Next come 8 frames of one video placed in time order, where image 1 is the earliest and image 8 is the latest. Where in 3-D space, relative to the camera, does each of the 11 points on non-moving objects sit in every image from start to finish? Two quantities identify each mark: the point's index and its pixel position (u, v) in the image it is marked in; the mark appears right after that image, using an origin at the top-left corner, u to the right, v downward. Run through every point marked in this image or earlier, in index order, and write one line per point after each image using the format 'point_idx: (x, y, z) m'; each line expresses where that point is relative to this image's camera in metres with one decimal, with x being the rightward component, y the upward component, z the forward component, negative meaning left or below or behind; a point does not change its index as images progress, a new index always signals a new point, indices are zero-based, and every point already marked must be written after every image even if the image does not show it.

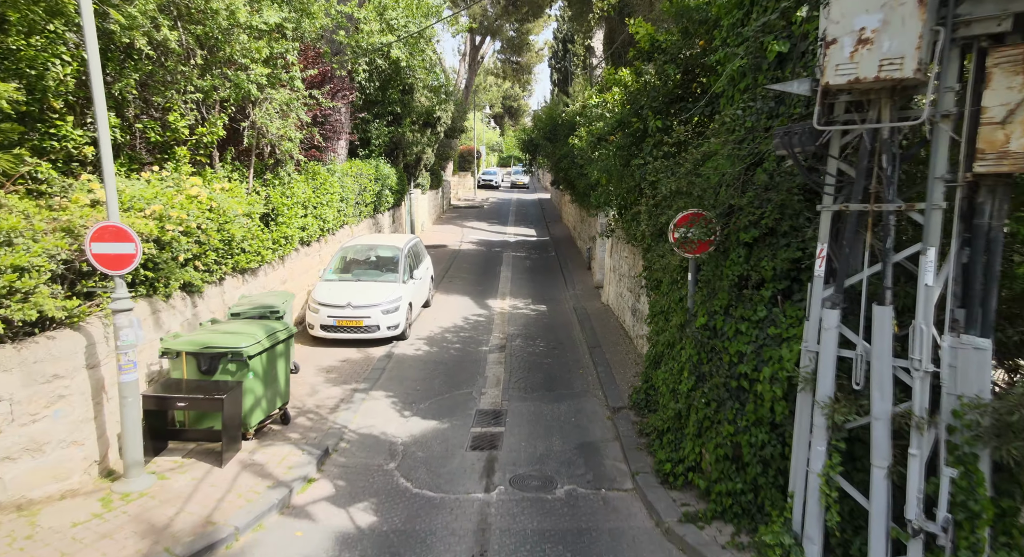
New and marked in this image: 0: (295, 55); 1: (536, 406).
0: (-3.4, +3.4, +10.3) m
1: (+0.3, -1.6, +8.6) m
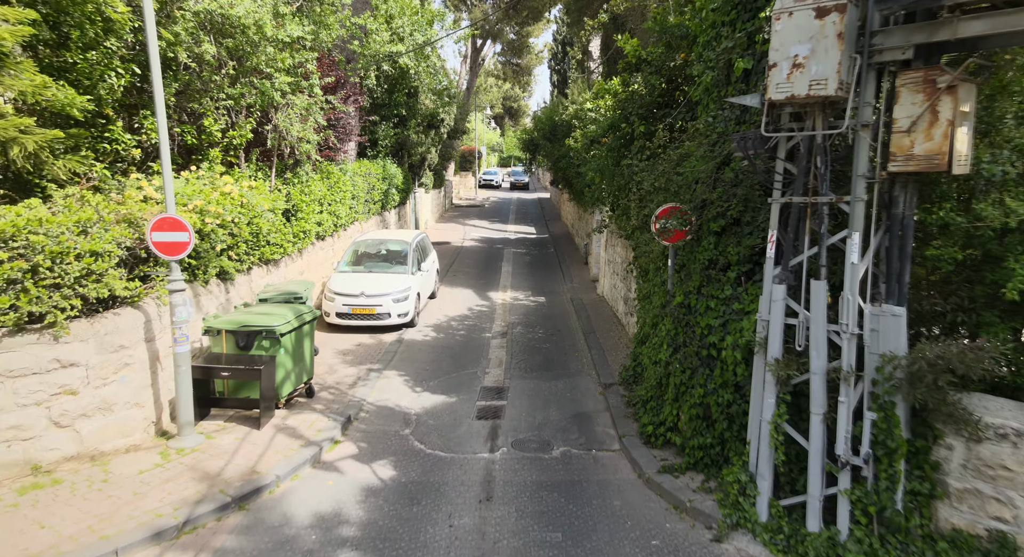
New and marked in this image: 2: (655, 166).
0: (-3.3, +3.6, +11.2) m
1: (+0.3, -1.5, +9.5) m
2: (+1.7, +1.3, +7.9) m
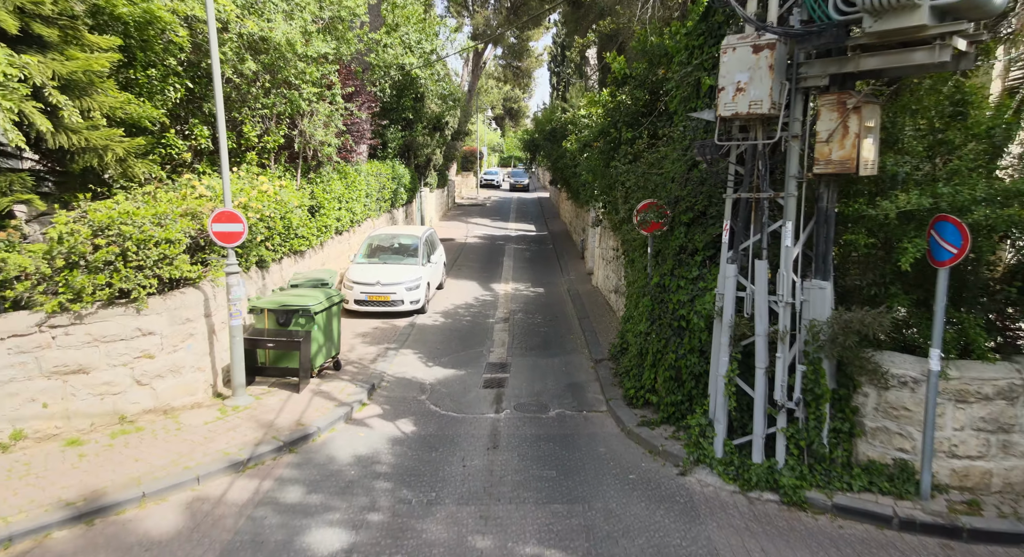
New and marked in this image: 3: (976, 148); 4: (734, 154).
0: (-3.3, +3.8, +12.4) m
1: (+0.4, -1.3, +10.8) m
2: (+1.7, +1.5, +9.2) m
3: (+4.0, +1.1, +5.8) m
4: (+2.2, +1.2, +6.5) m
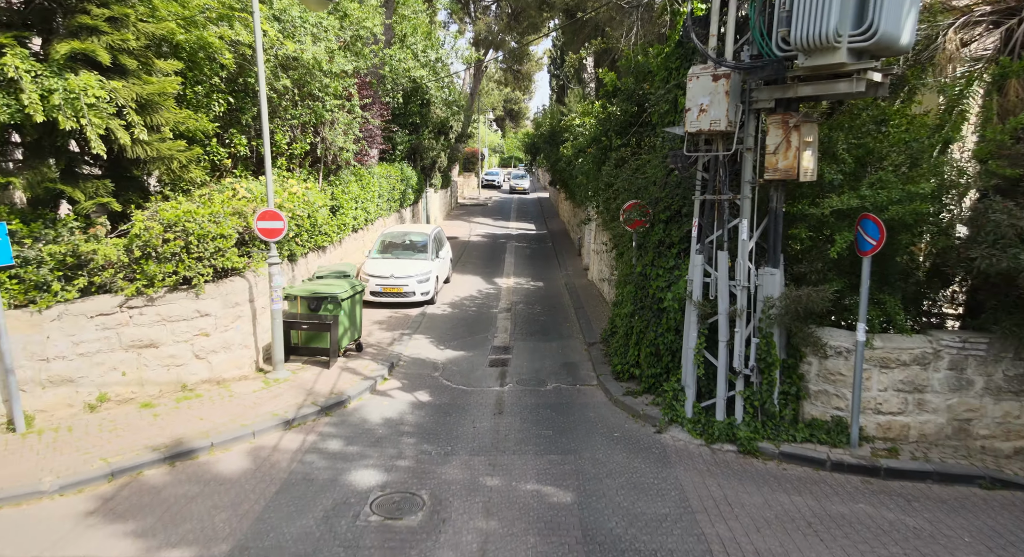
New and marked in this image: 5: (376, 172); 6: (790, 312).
0: (-3.3, +3.9, +13.7) m
1: (+0.4, -1.2, +12.1) m
2: (+1.8, +1.7, +10.5) m
3: (+4.1, +1.3, +7.1) m
4: (+2.2, +1.3, +7.8) m
5: (-3.4, +2.7, +16.9) m
6: (+3.0, -0.4, +7.2) m
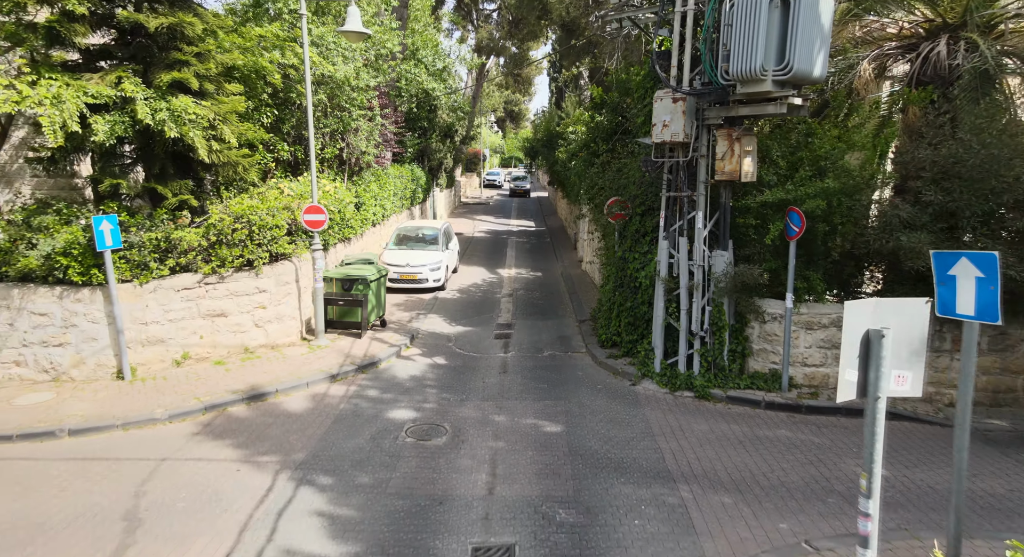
0: (-3.2, +4.2, +15.6) m
1: (+0.4, -0.9, +14.0) m
2: (+1.8, +1.9, +12.4) m
3: (+4.1, +1.5, +9.0) m
4: (+2.2, +1.6, +9.7) m
5: (-3.4, +3.0, +18.8) m
6: (+3.0, -0.1, +9.2) m
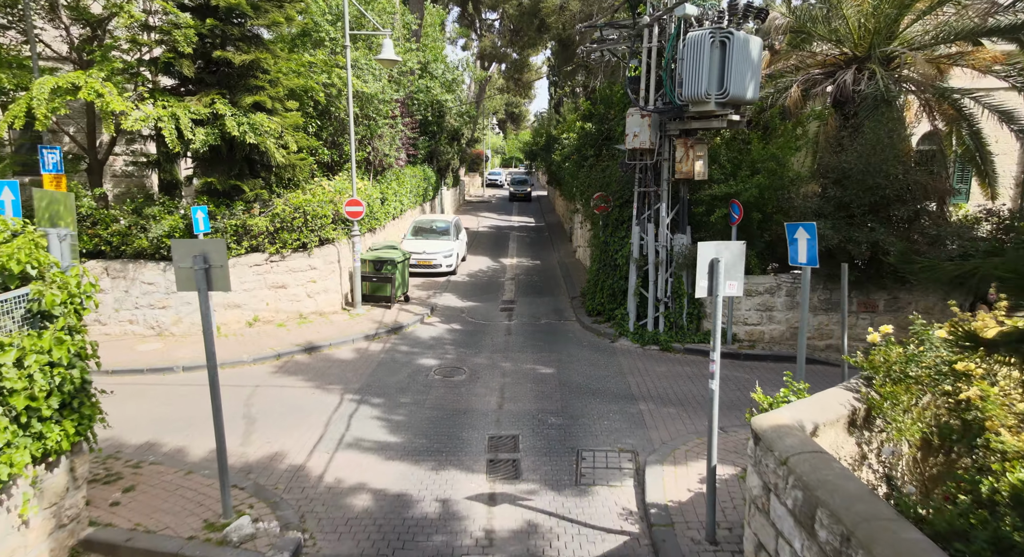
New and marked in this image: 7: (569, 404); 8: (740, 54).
0: (-3.2, +4.6, +18.2) m
1: (+0.5, -0.5, +16.5) m
2: (+1.9, +2.3, +14.9) m
3: (+4.2, +1.9, +11.5) m
4: (+2.3, +2.0, +12.2) m
5: (-3.3, +3.4, +21.4) m
6: (+3.1, +0.3, +11.7) m
7: (+0.8, -1.7, +9.3) m
8: (+3.5, +3.4, +10.3) m
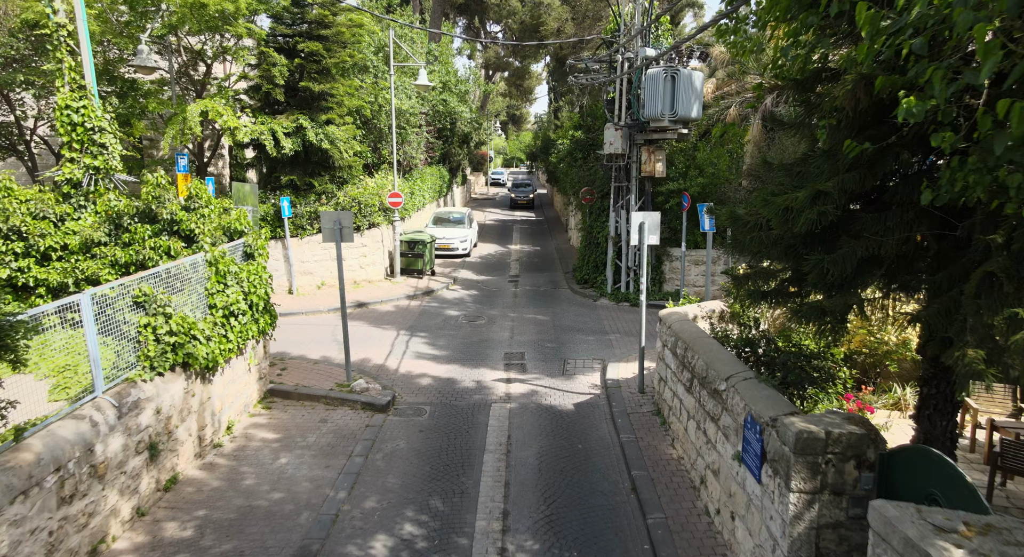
0: (-3.0, +5.2, +21.9) m
1: (+0.6, +0.1, +20.3) m
2: (+2.0, +3.0, +18.7) m
3: (+4.3, +2.5, +15.3) m
4: (+2.4, +2.6, +16.0) m
5: (-3.2, +4.0, +25.2) m
6: (+3.2, +0.9, +15.5) m
7: (+0.9, -1.1, +13.1) m
8: (+3.6, +4.0, +14.1) m
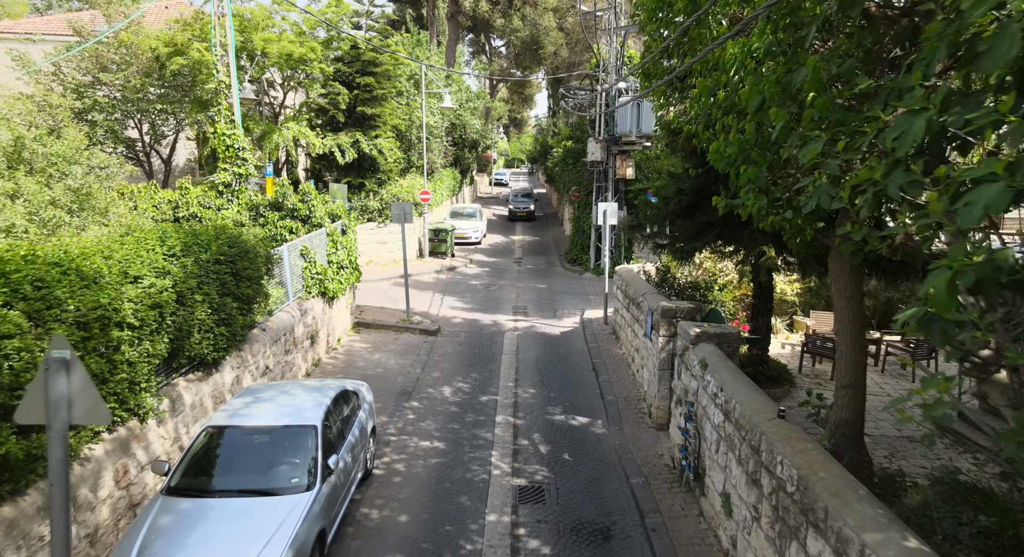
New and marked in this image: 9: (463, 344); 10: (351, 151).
0: (-2.9, +5.9, +26.5) m
1: (+0.8, +0.8, +24.9) m
2: (+2.2, +3.6, +23.3) m
3: (+4.5, +3.2, +19.9) m
4: (+2.6, +3.2, +20.6) m
5: (-3.0, +4.6, +29.7) m
6: (+3.4, +1.5, +20.0) m
7: (+1.1, -0.5, +17.7) m
8: (+3.8, +4.7, +18.6) m
9: (-1.0, -1.3, +13.1) m
10: (-4.7, +3.7, +19.5) m
